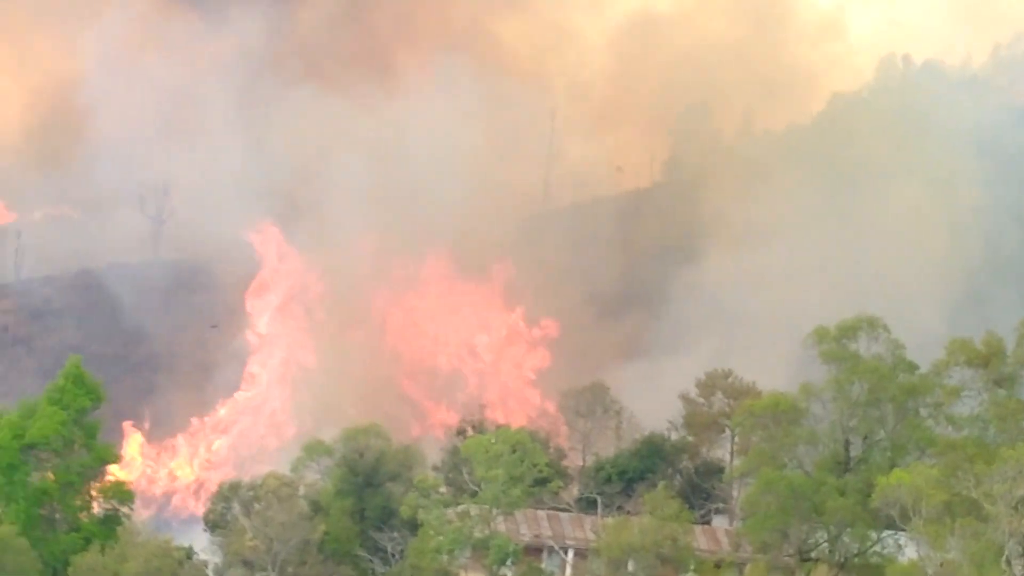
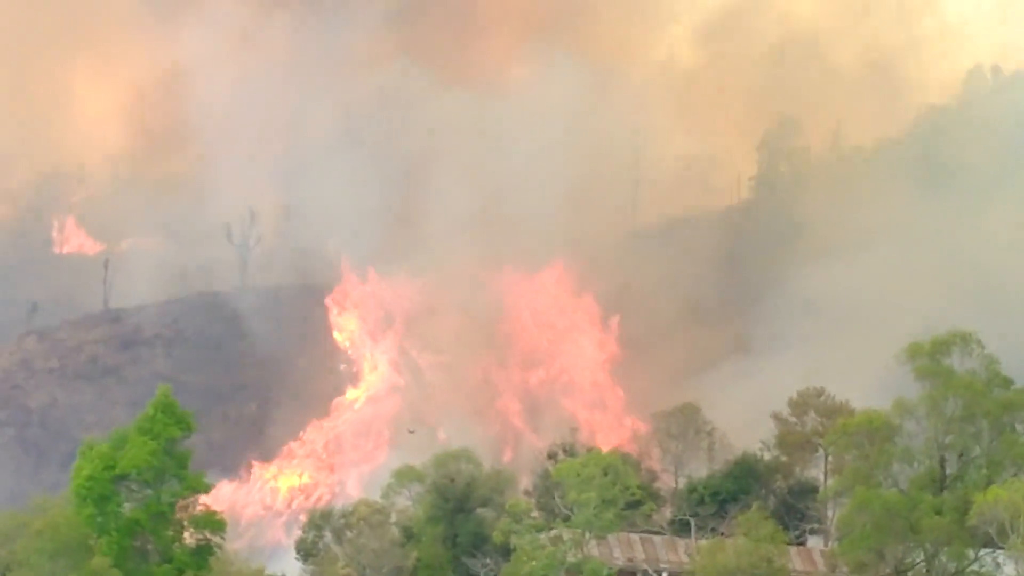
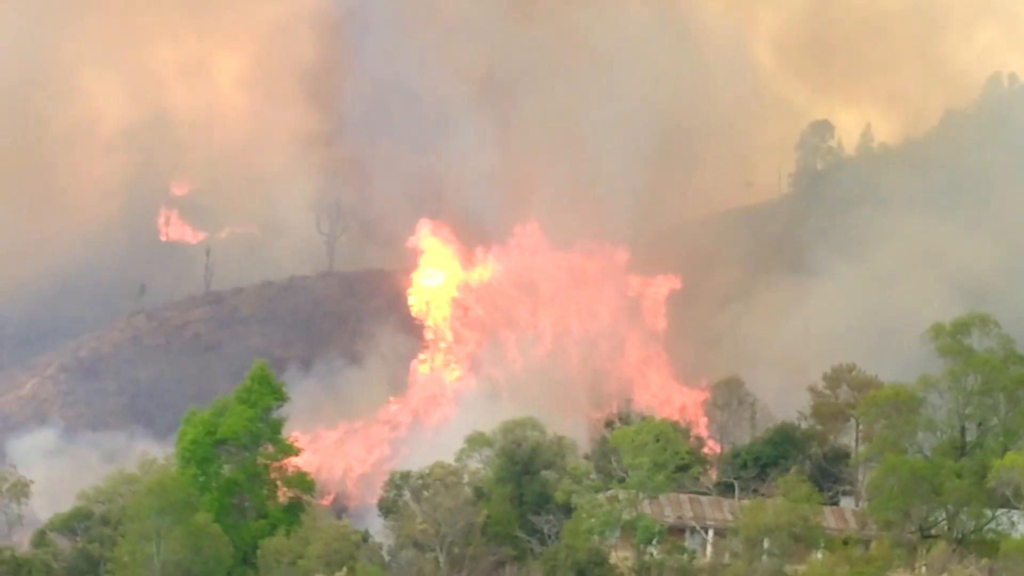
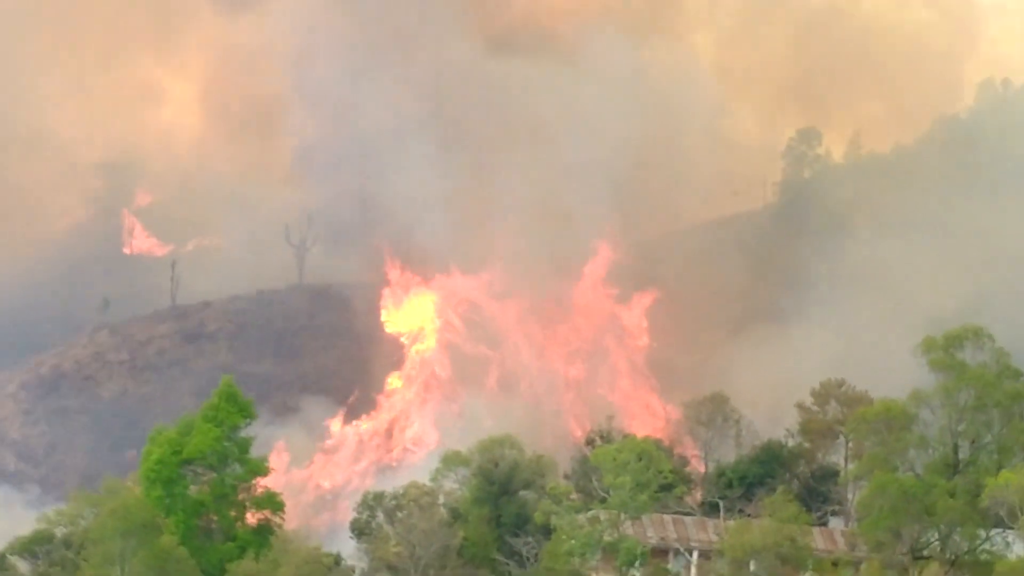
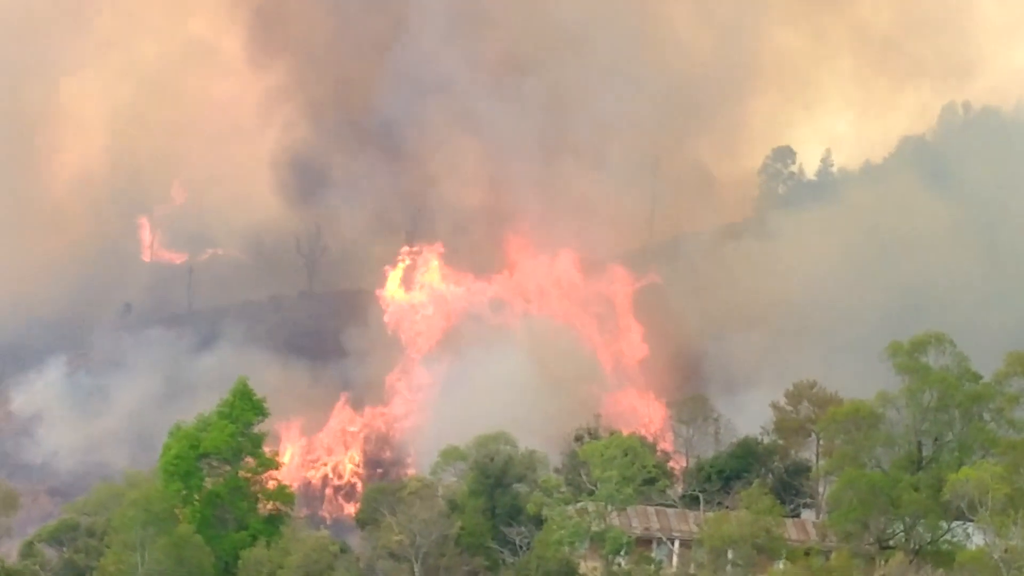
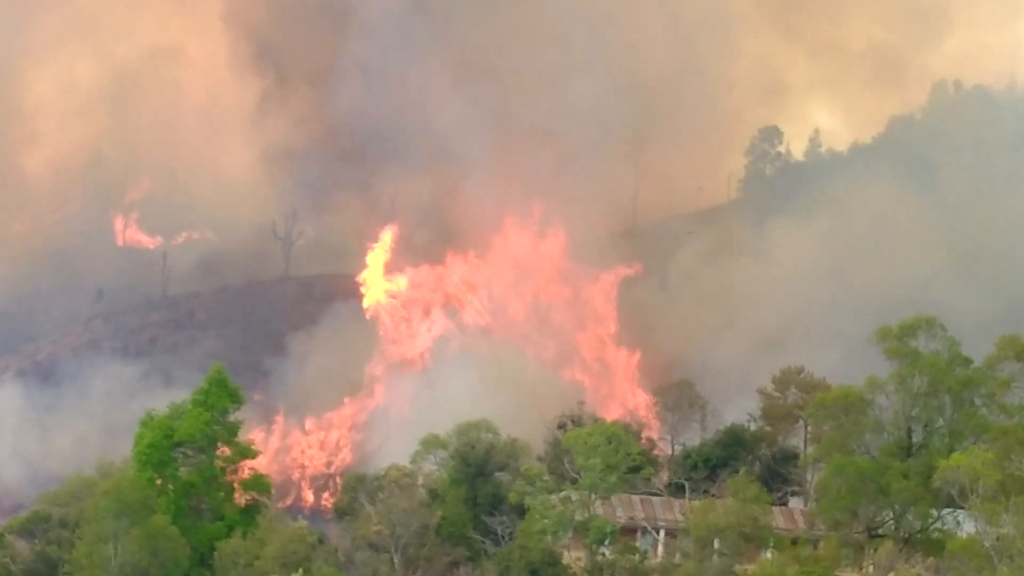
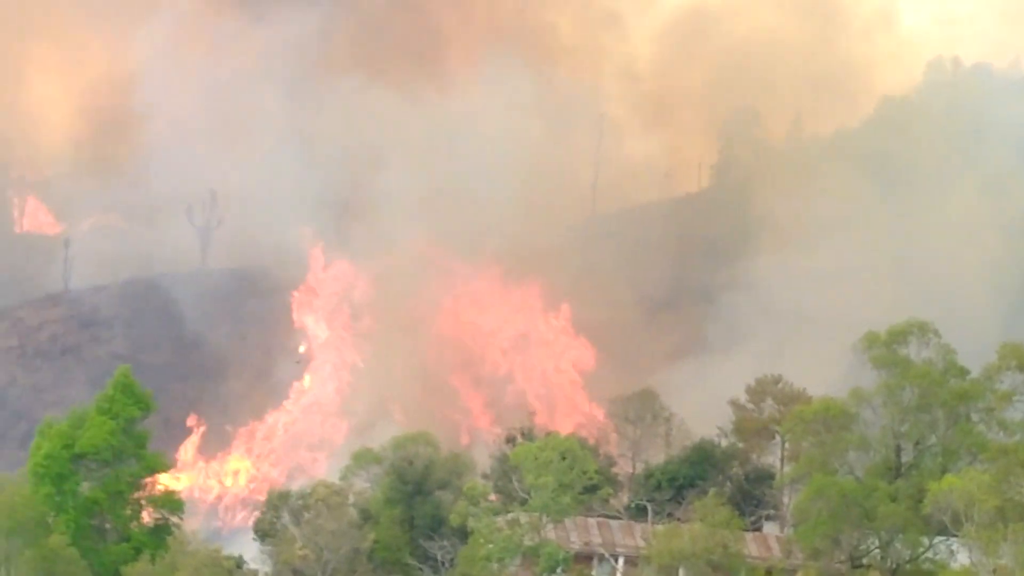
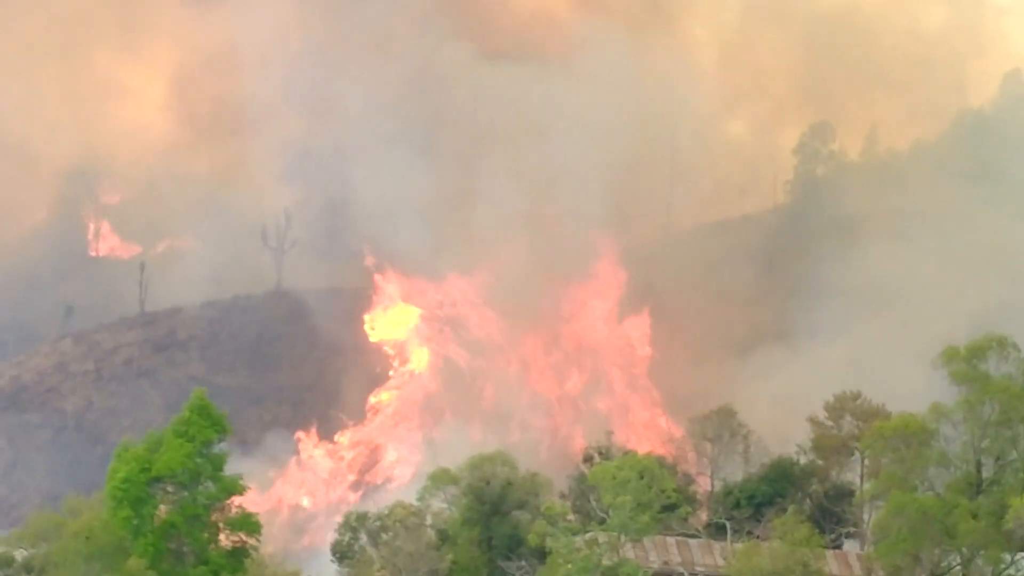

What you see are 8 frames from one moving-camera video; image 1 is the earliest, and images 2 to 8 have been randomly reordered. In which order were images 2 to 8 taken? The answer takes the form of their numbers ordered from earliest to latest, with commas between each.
7, 2, 8, 4, 3, 6, 5
